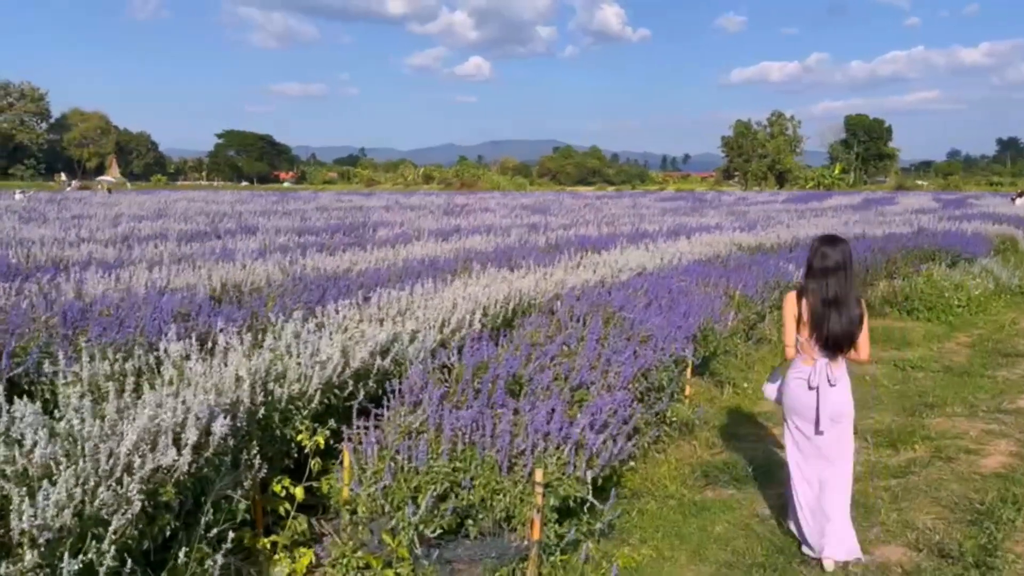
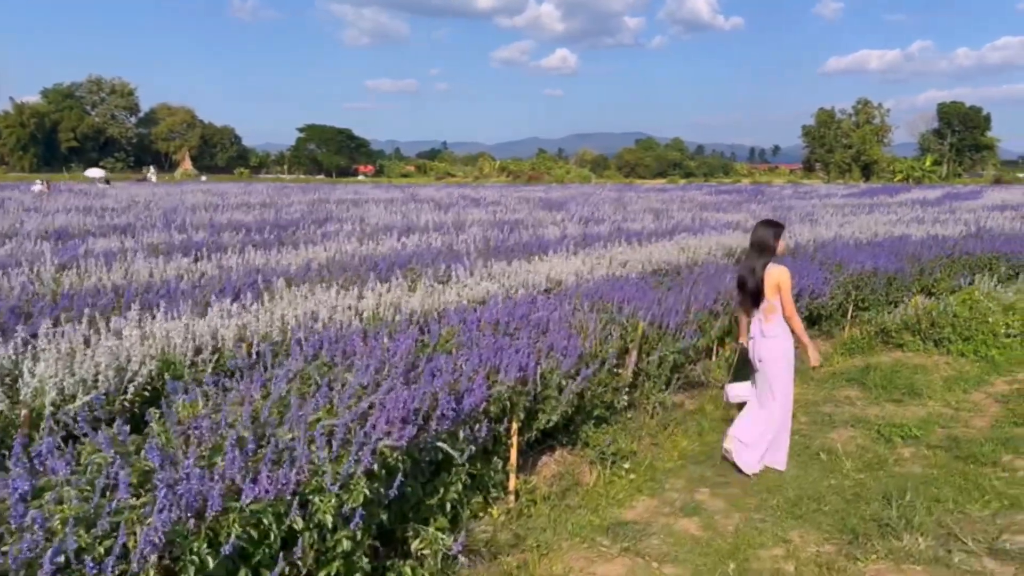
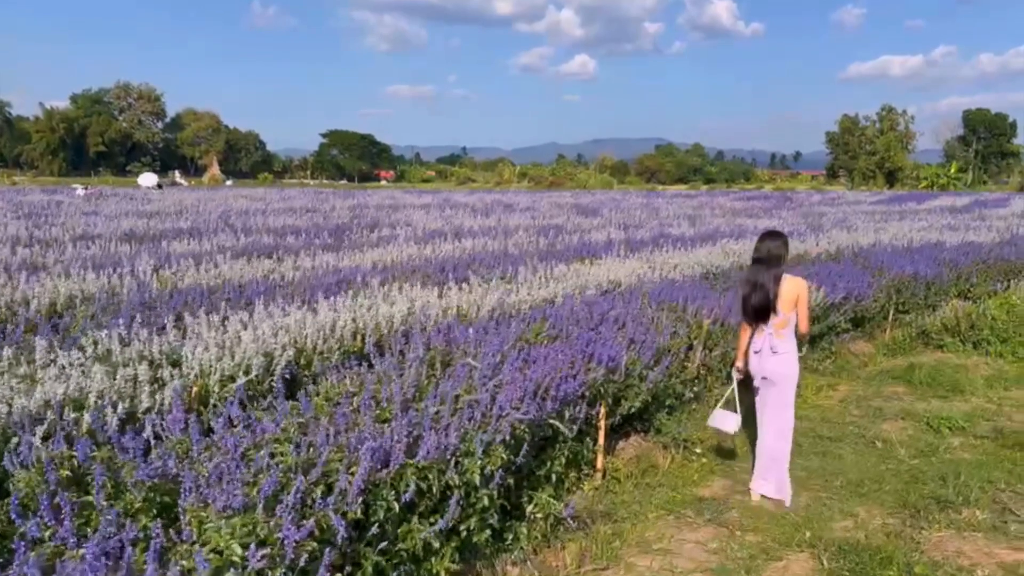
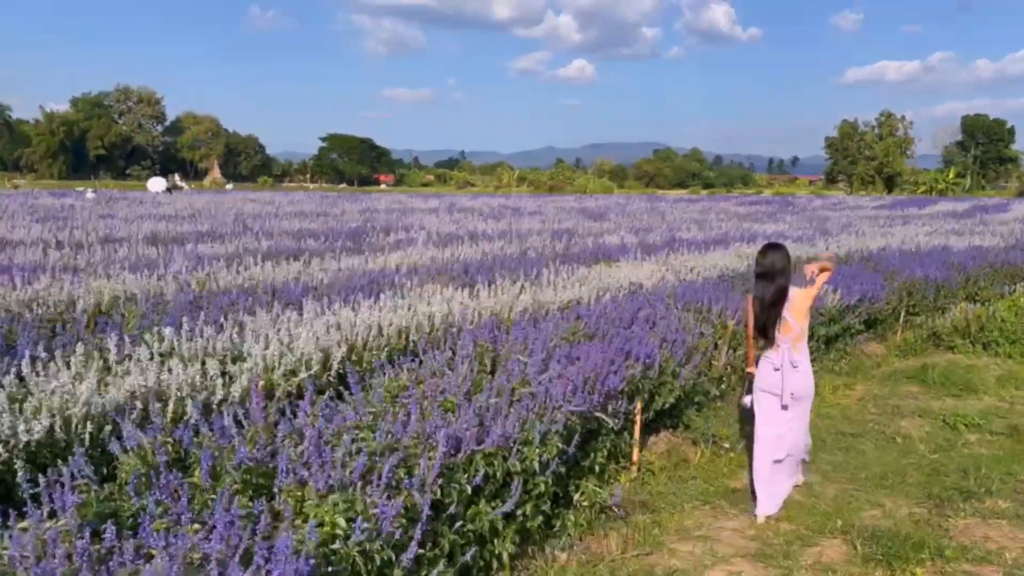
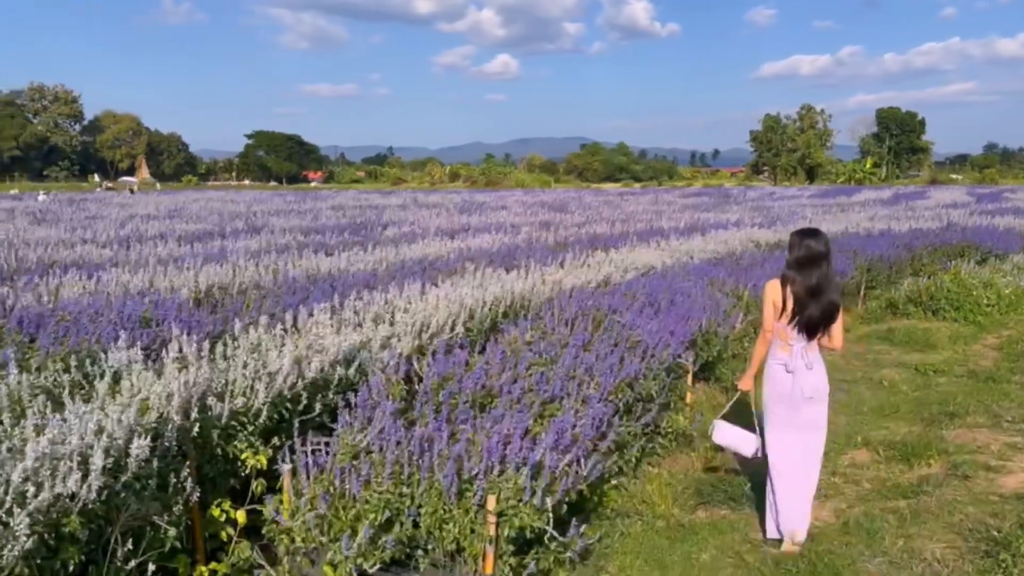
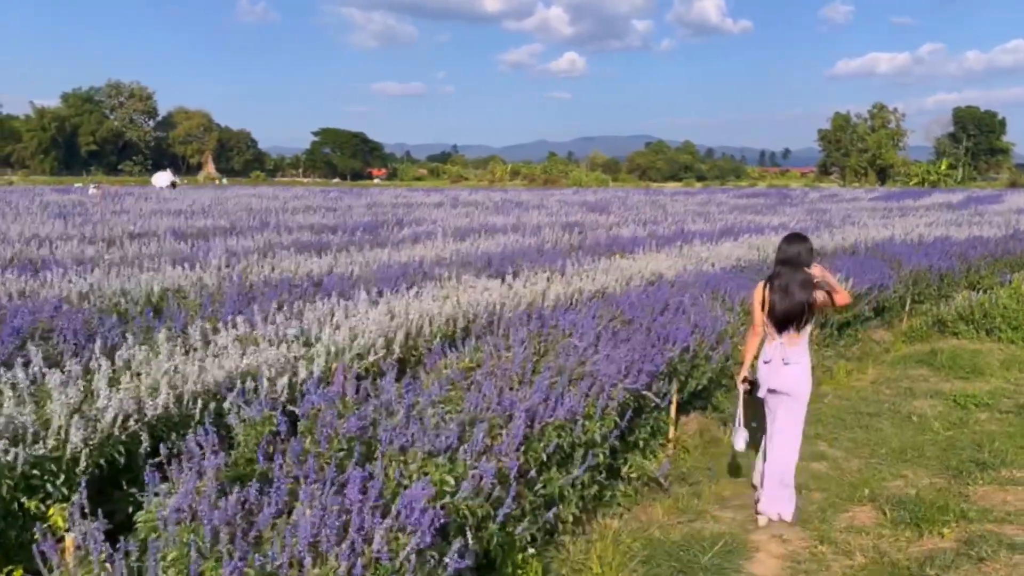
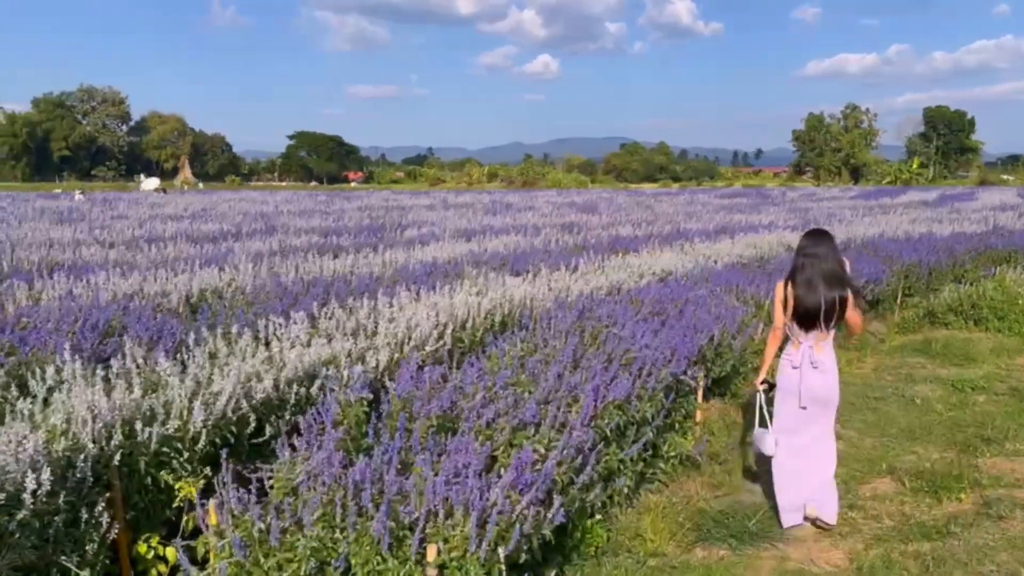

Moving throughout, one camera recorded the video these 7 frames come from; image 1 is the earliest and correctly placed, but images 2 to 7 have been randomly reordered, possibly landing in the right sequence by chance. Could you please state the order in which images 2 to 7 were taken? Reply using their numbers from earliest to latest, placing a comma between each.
5, 7, 6, 4, 3, 2
